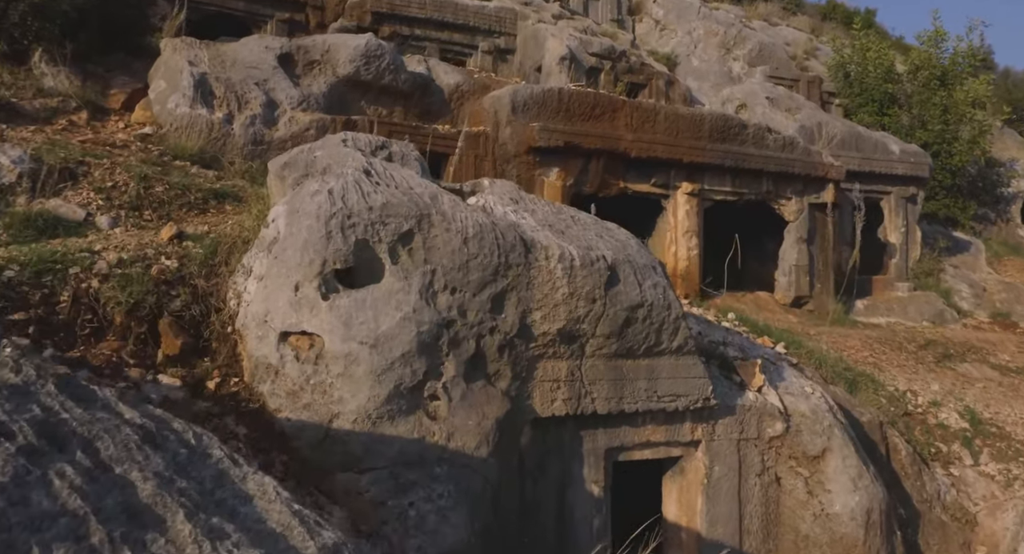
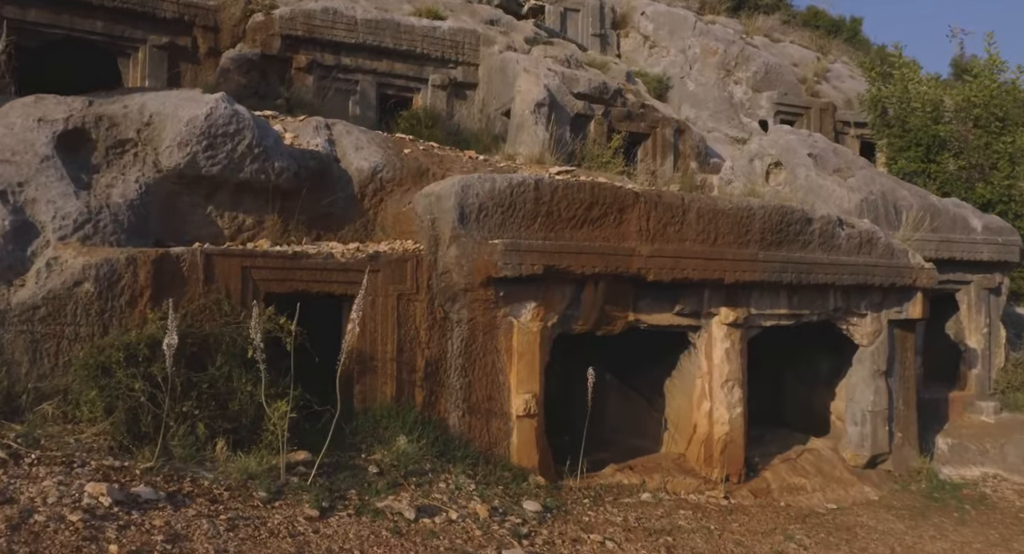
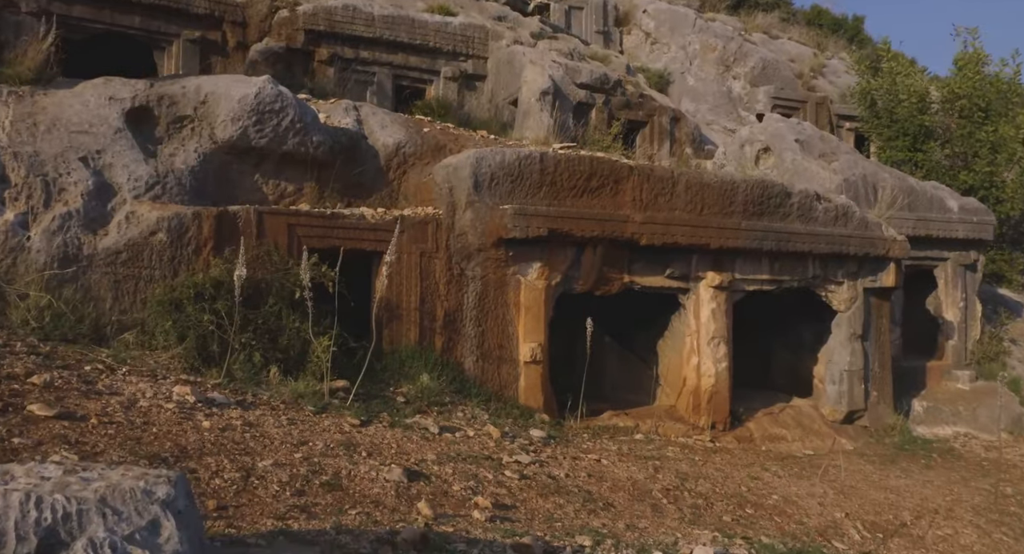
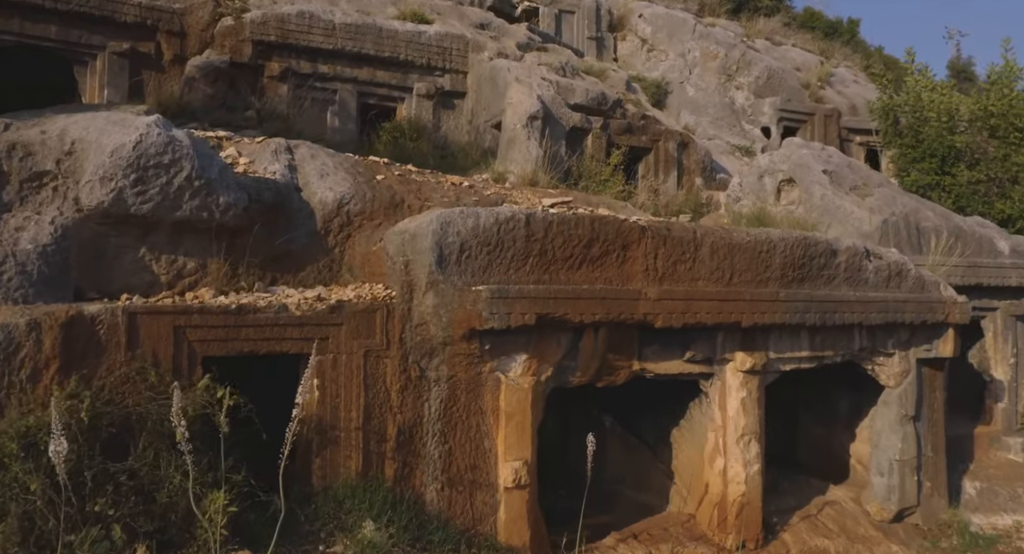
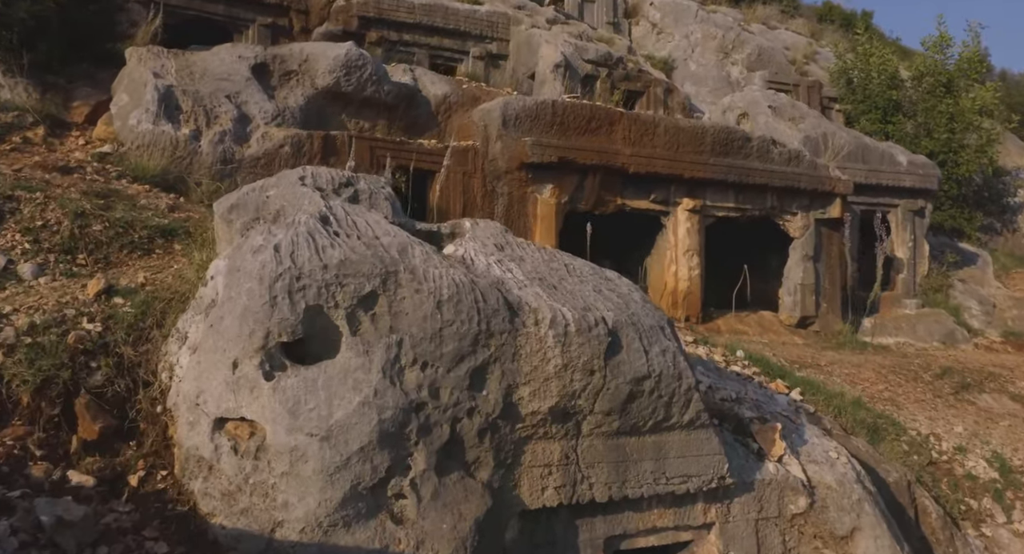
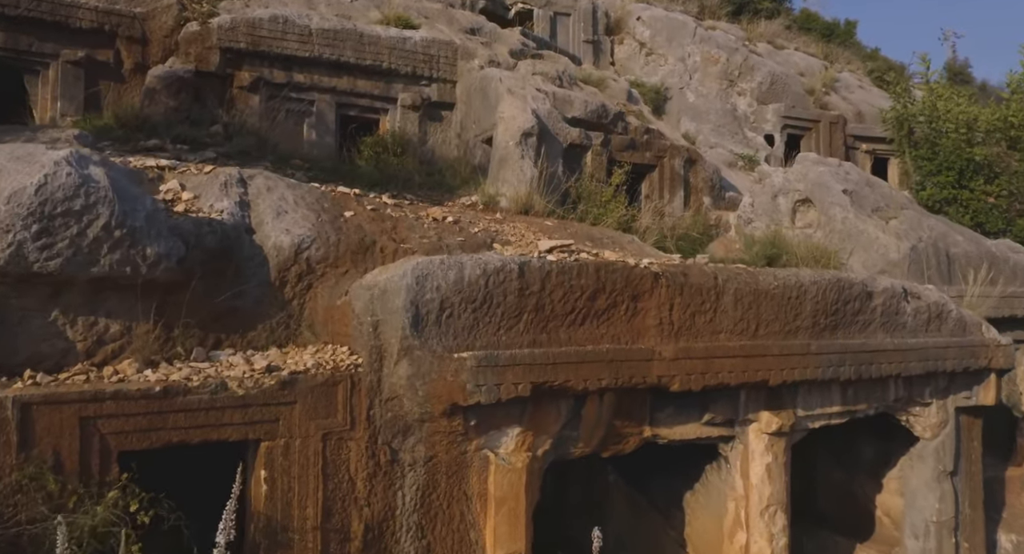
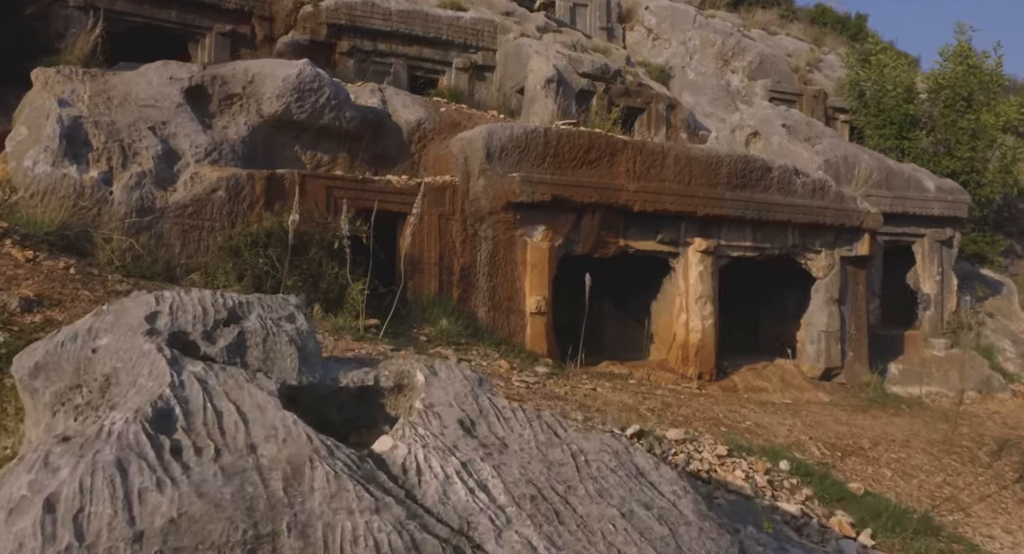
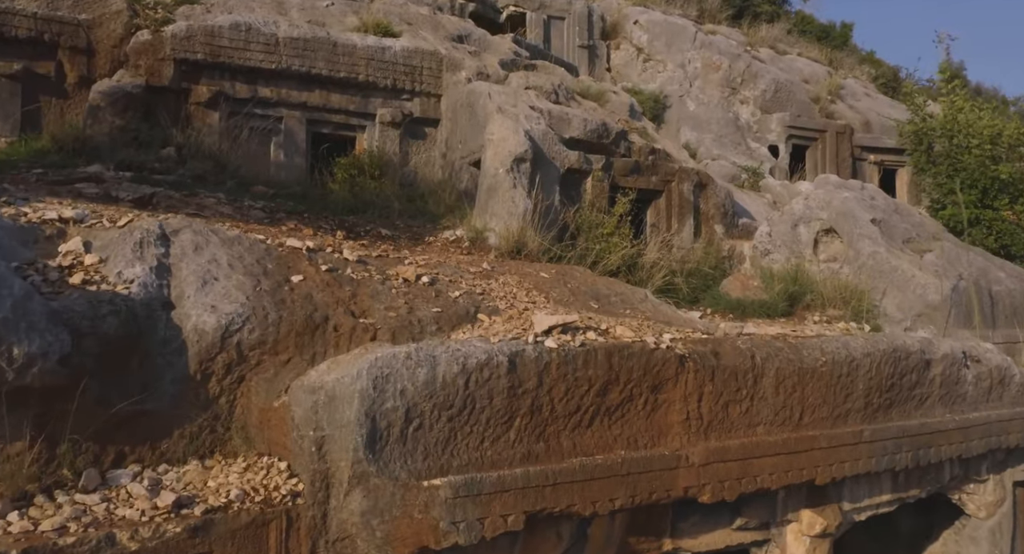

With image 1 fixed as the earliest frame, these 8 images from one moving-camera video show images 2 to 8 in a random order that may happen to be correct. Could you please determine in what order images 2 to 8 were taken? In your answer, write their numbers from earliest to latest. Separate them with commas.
5, 7, 3, 2, 4, 6, 8
